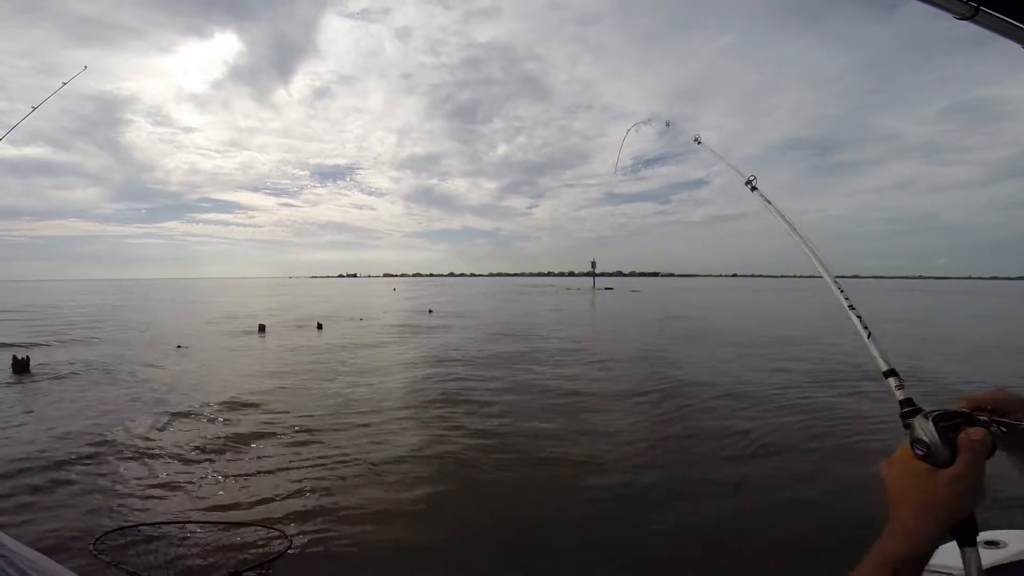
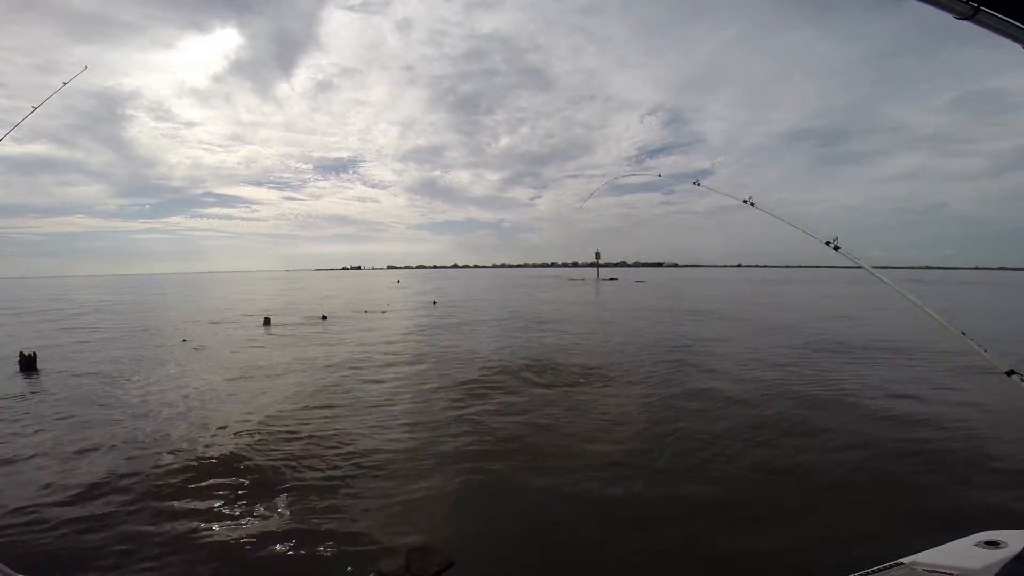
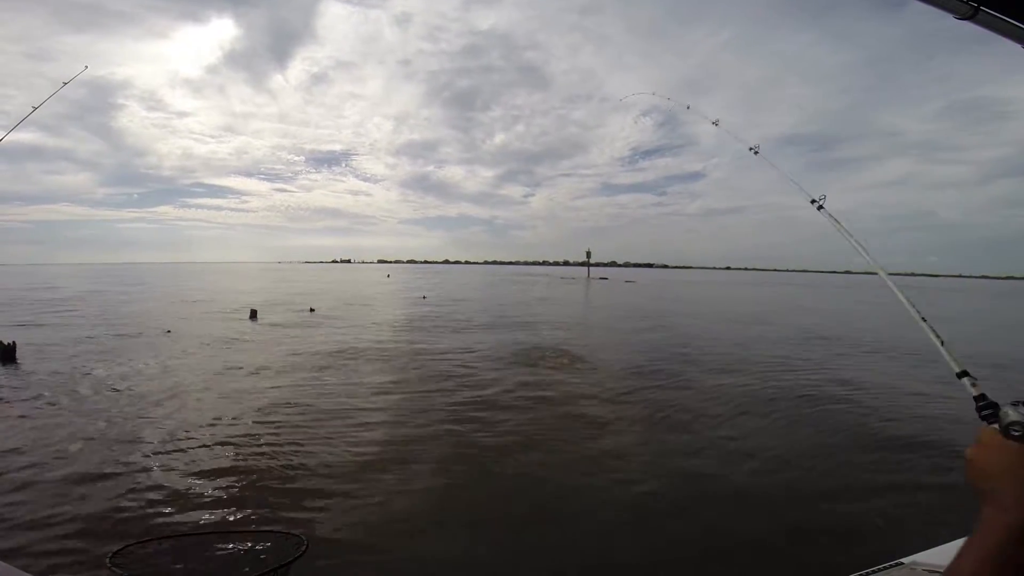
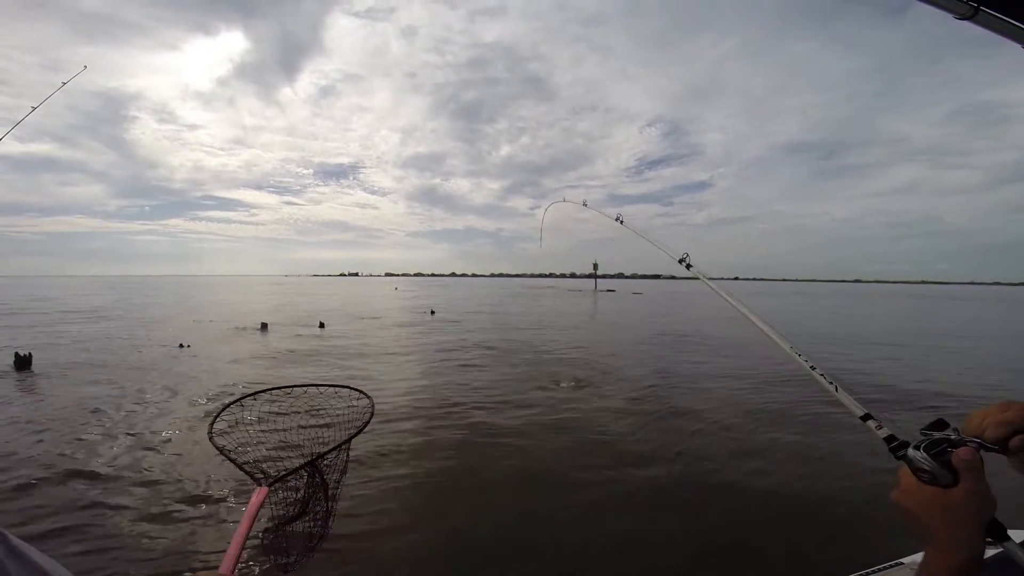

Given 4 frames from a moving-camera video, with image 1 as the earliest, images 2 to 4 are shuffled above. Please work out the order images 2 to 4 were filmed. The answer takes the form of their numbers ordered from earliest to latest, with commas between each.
3, 4, 2
